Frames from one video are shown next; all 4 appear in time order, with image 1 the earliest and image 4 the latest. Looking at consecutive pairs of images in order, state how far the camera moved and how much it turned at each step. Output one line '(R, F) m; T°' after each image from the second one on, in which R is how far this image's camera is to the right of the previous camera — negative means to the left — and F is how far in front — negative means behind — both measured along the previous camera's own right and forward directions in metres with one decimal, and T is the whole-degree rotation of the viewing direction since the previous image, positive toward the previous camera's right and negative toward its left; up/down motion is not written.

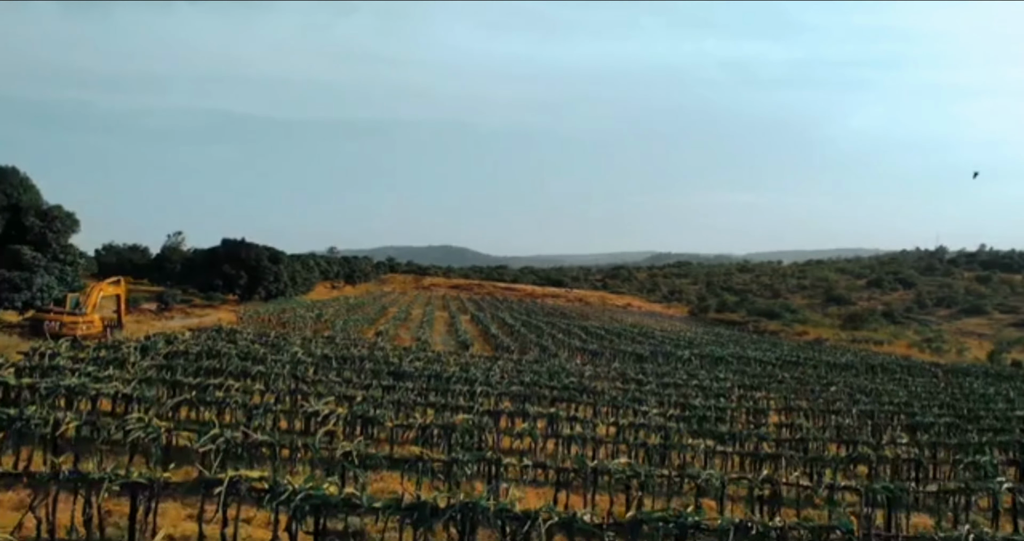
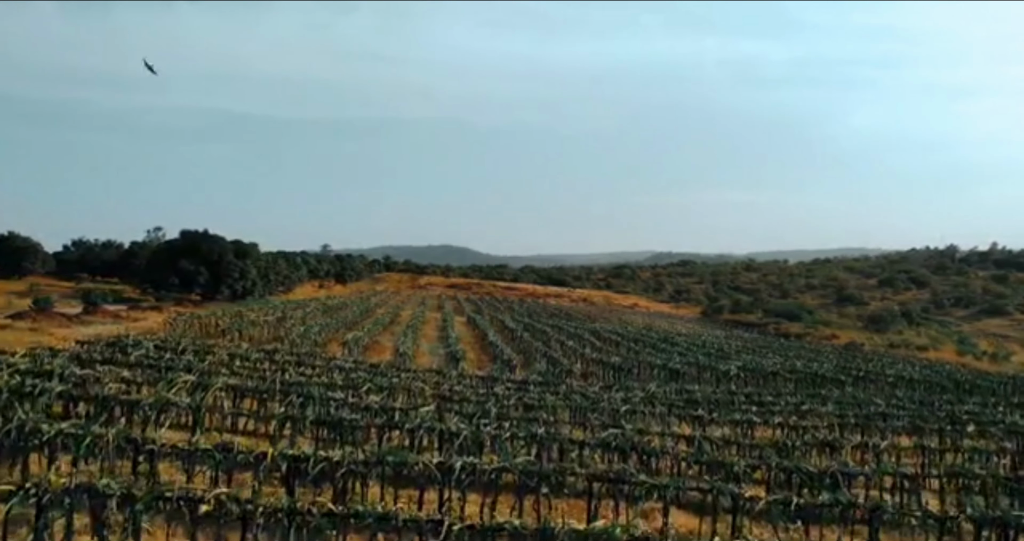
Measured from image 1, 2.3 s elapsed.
(-0.1, +9.7) m; 0°
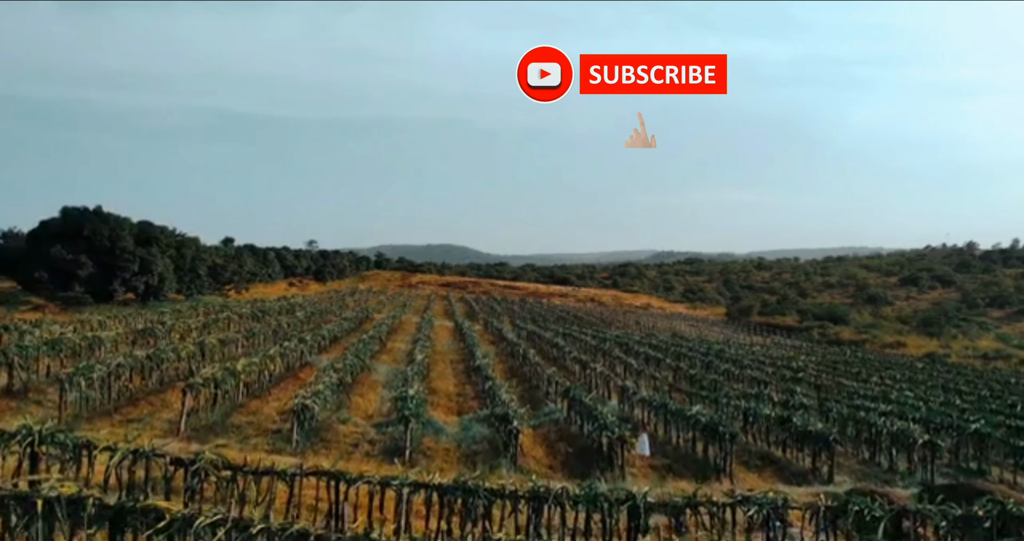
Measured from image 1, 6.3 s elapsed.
(0.0, +17.5) m; 0°
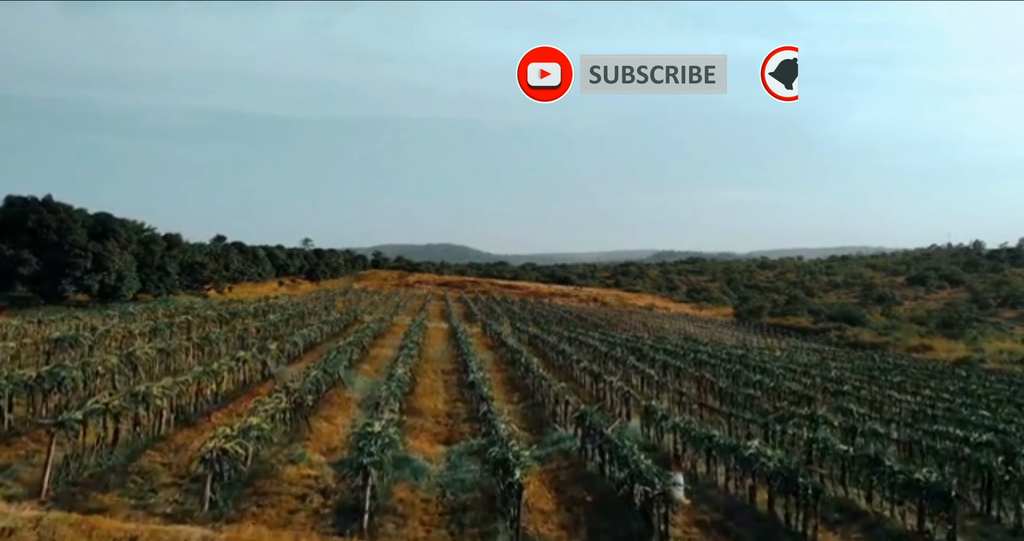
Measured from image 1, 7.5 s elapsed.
(0.0, +5.5) m; 0°
